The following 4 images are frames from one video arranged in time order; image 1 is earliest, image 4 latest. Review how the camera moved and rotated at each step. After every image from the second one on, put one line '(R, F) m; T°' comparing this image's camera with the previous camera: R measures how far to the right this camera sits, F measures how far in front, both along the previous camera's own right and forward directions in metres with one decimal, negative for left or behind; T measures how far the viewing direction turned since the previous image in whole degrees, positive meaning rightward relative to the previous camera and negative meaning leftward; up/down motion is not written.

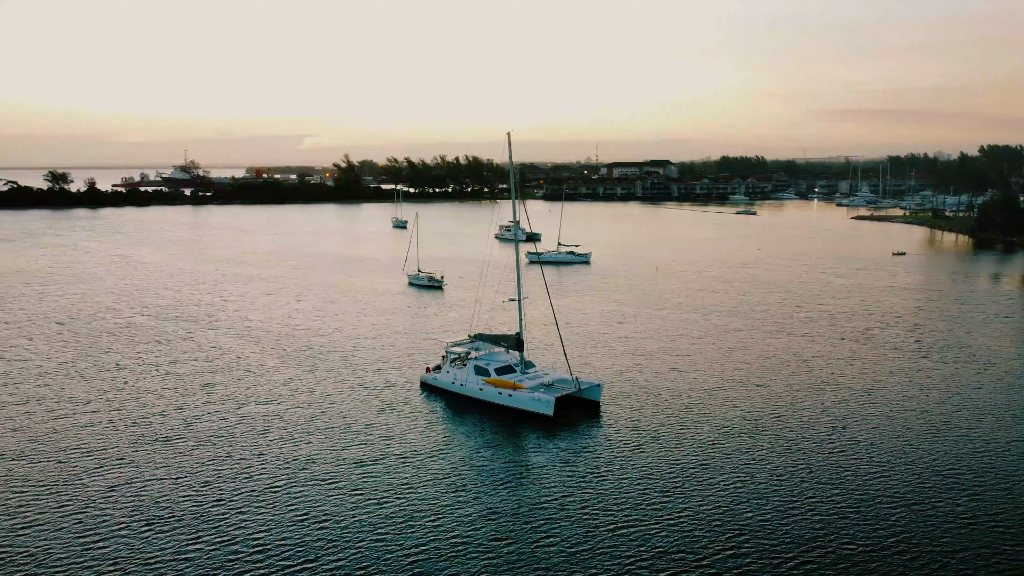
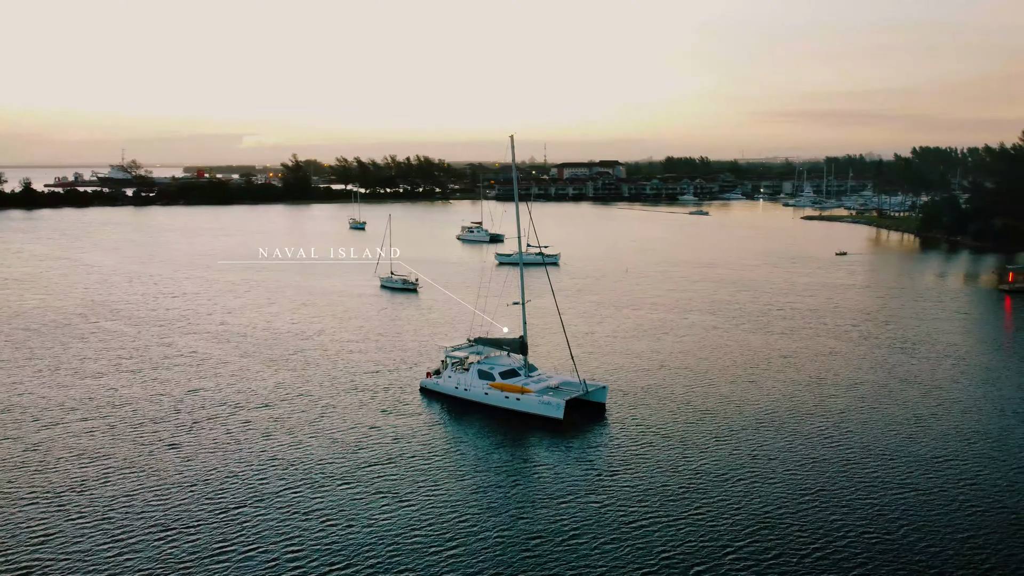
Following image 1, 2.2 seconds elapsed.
(-1.5, -0.2) m; +4°
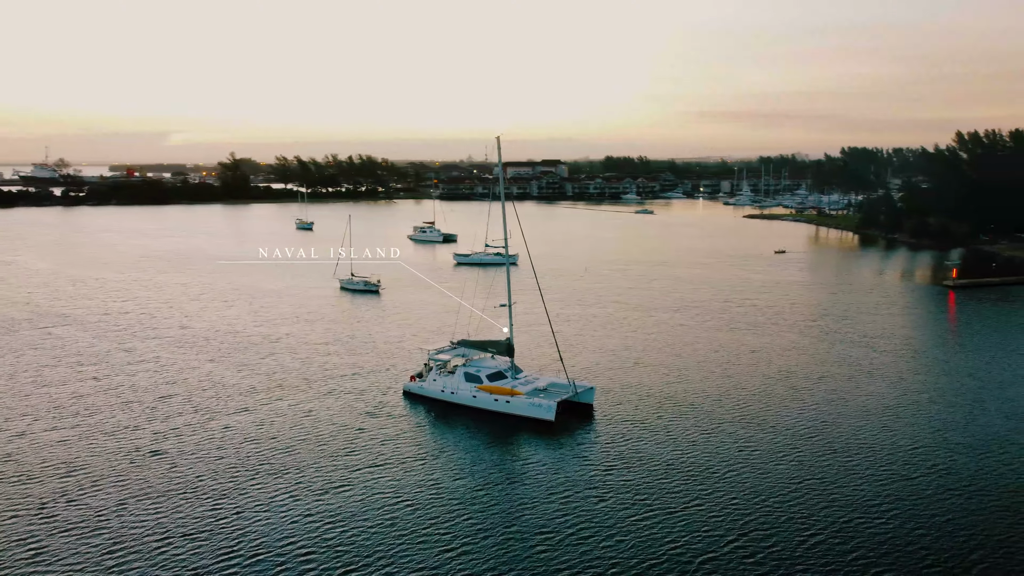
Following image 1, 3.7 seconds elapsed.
(-1.2, -0.1) m; +4°
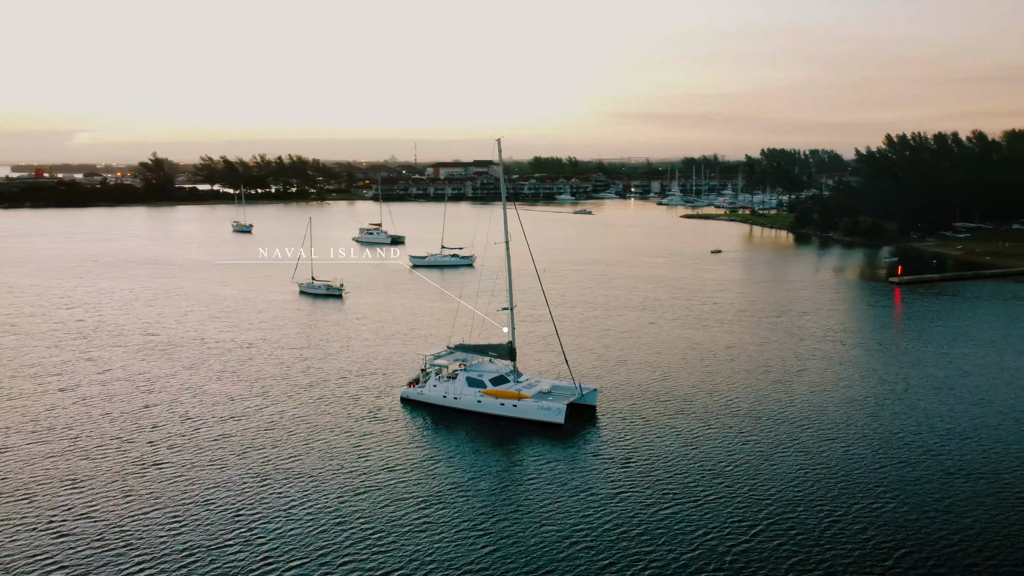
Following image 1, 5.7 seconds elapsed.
(-1.9, -0.2) m; +5°
